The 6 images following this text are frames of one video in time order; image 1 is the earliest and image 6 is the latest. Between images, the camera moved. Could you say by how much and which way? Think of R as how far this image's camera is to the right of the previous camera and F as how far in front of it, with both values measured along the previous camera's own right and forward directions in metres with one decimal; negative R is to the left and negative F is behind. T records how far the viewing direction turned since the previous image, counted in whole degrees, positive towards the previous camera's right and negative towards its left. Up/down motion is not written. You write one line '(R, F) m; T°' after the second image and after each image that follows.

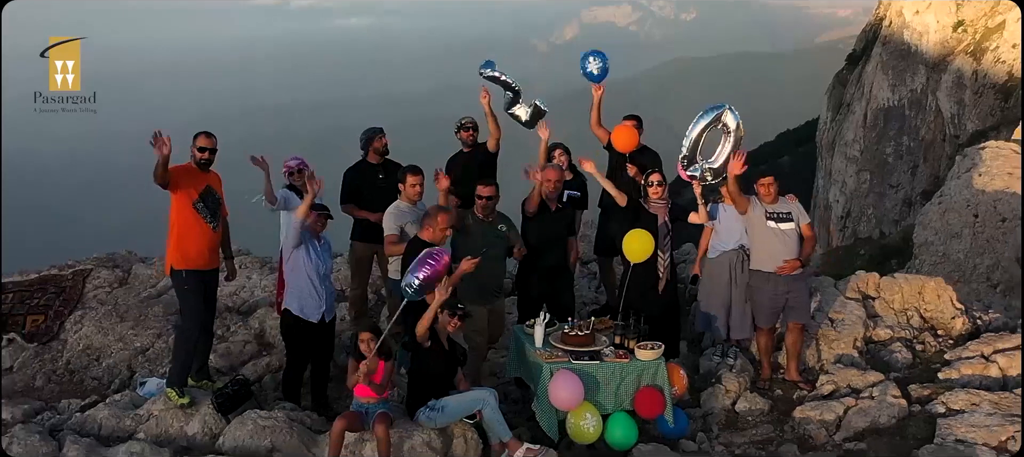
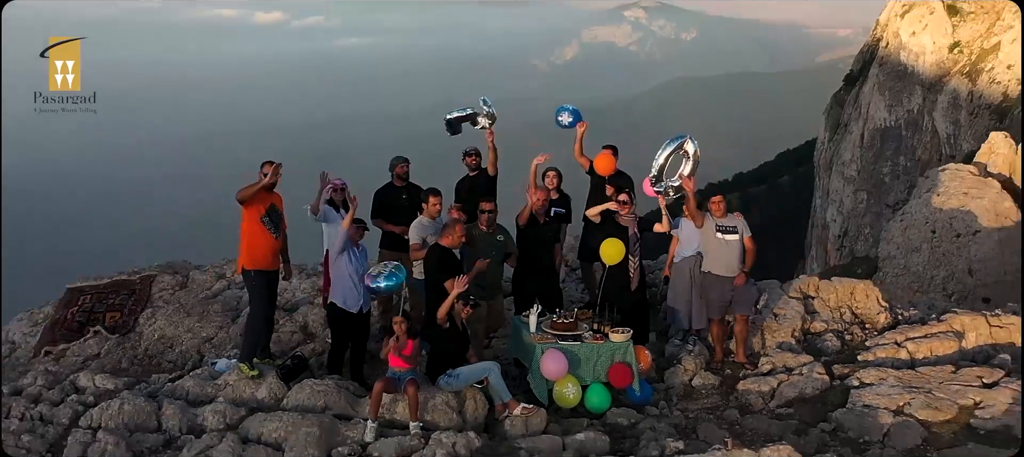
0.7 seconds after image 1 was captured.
(0.0, -1.1) m; 0°
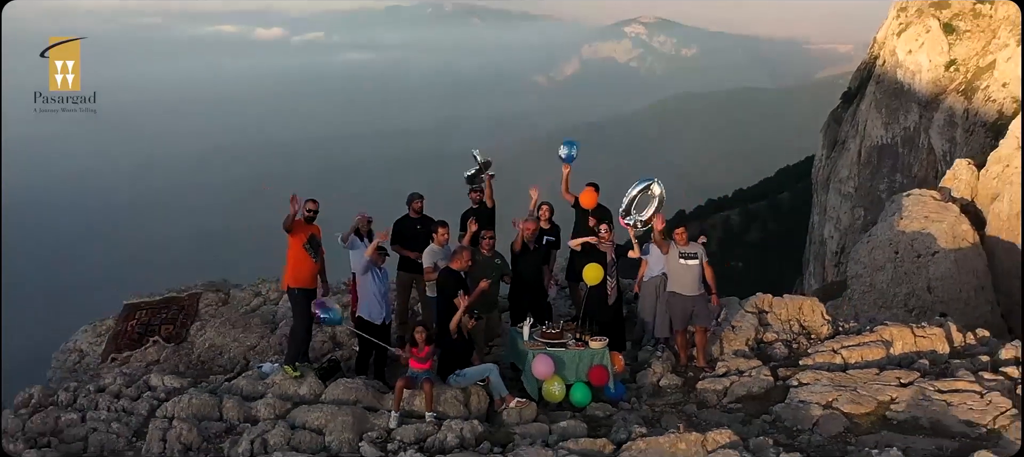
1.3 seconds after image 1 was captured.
(0.0, -1.1) m; 0°
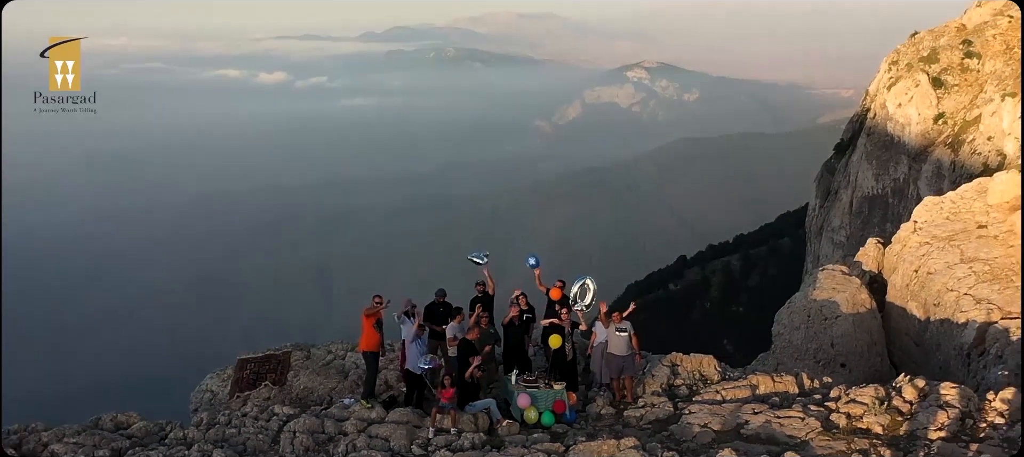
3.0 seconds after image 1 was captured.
(+0.1, -3.7) m; 0°
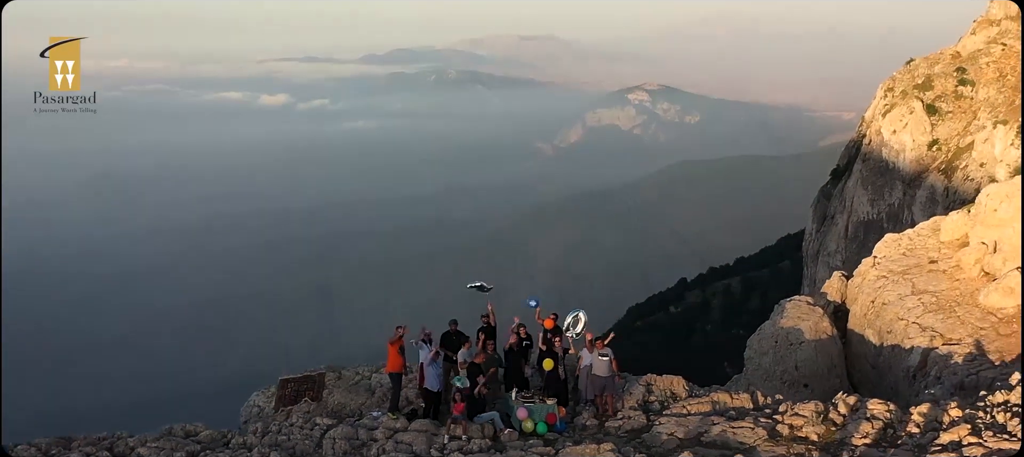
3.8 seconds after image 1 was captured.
(0.0, -2.1) m; 0°
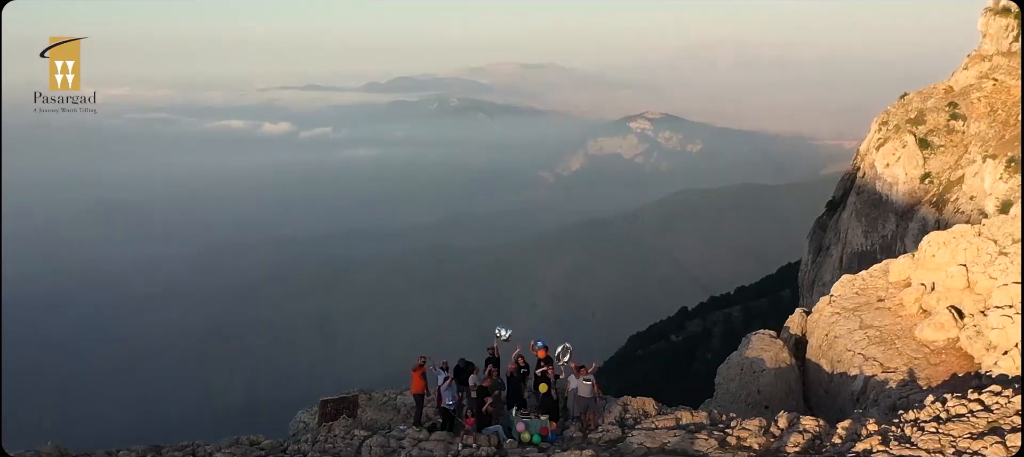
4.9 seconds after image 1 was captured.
(0.0, -3.0) m; 0°
